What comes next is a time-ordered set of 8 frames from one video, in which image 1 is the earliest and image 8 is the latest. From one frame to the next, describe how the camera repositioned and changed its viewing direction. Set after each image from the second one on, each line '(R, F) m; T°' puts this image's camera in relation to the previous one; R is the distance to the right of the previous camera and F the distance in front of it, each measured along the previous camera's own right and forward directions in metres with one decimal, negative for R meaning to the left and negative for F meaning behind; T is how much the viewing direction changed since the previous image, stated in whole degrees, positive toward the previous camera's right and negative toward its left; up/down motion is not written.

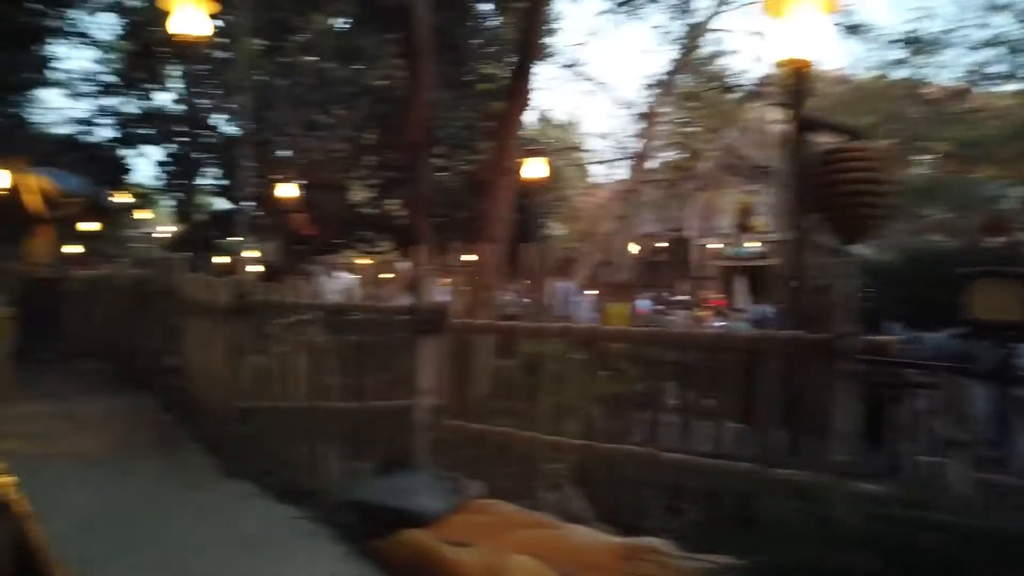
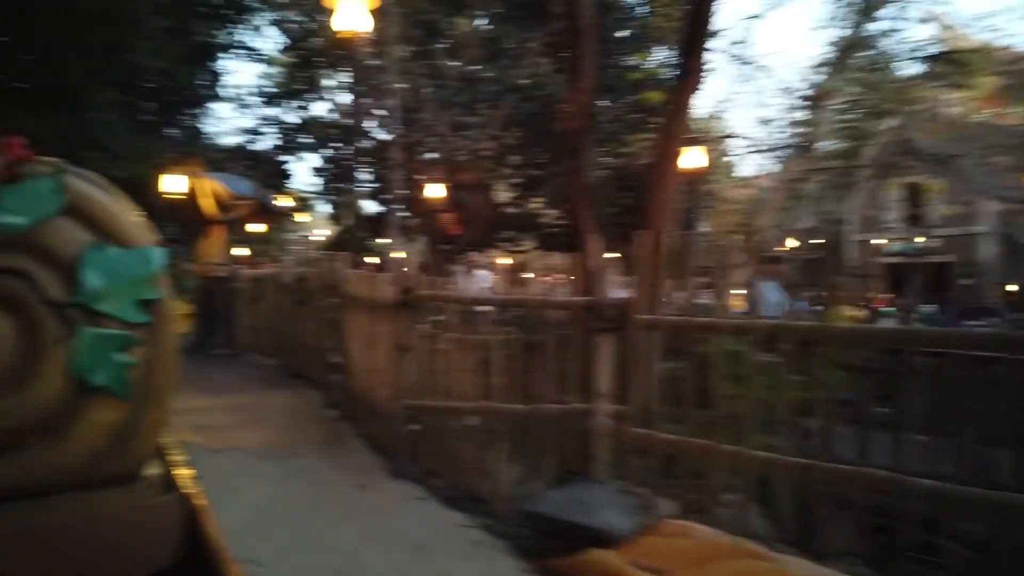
(-0.2, +0.3) m; -10°
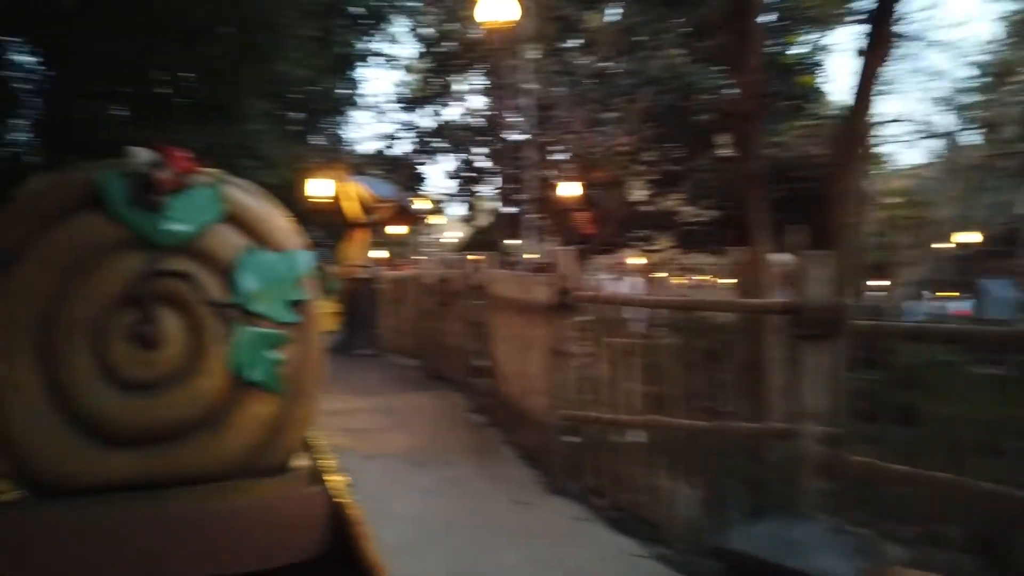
(-0.2, +0.3) m; -10°
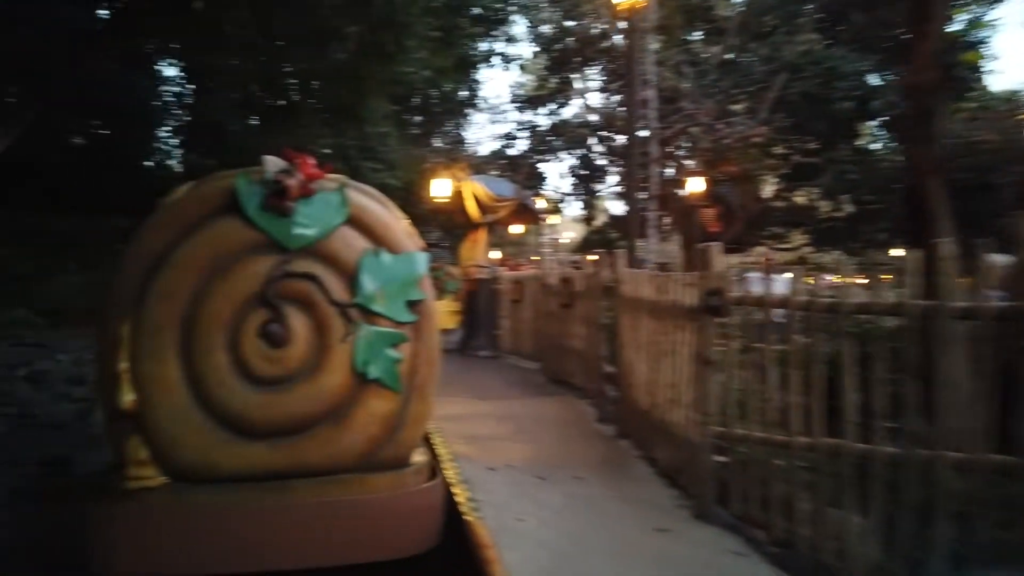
(-0.1, +0.3) m; -9°
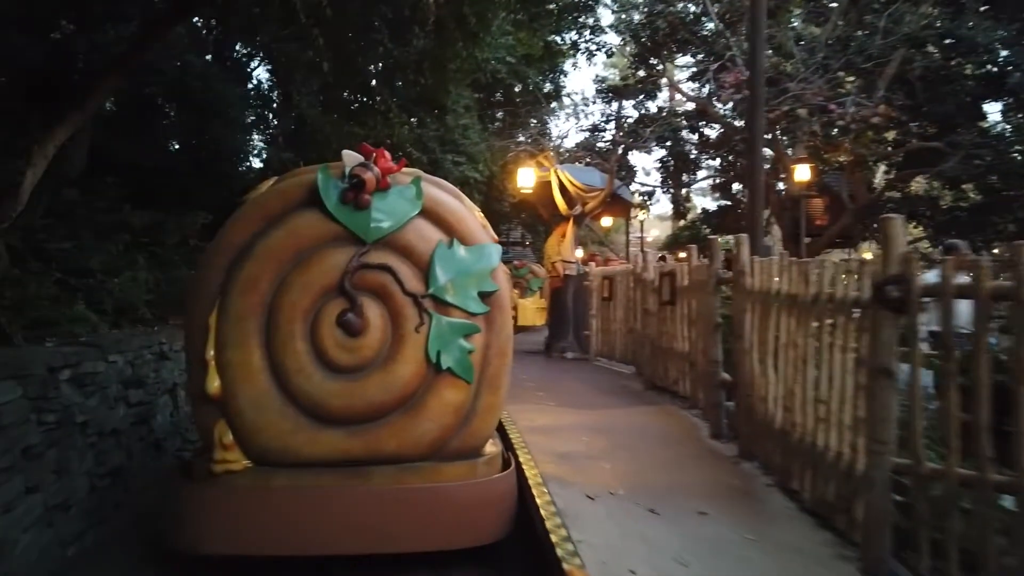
(-0.1, +0.6) m; -6°
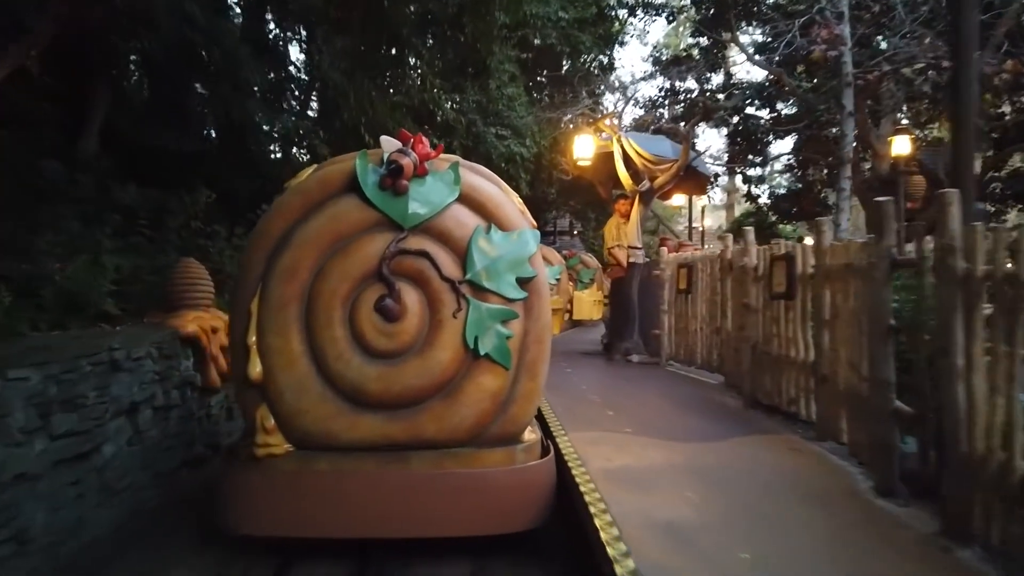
(-0.1, +1.3) m; -3°
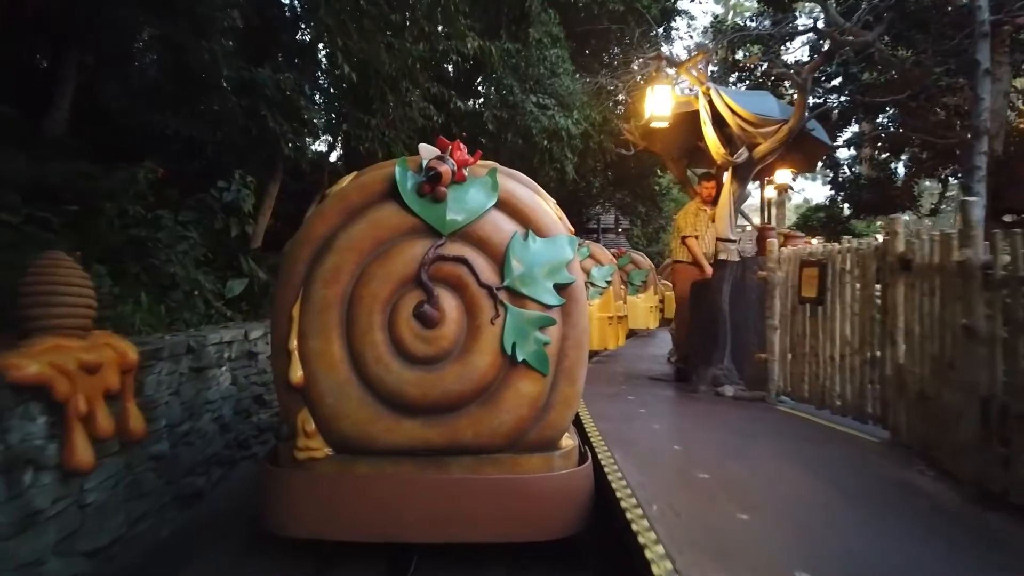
(-0.1, +1.9) m; -3°
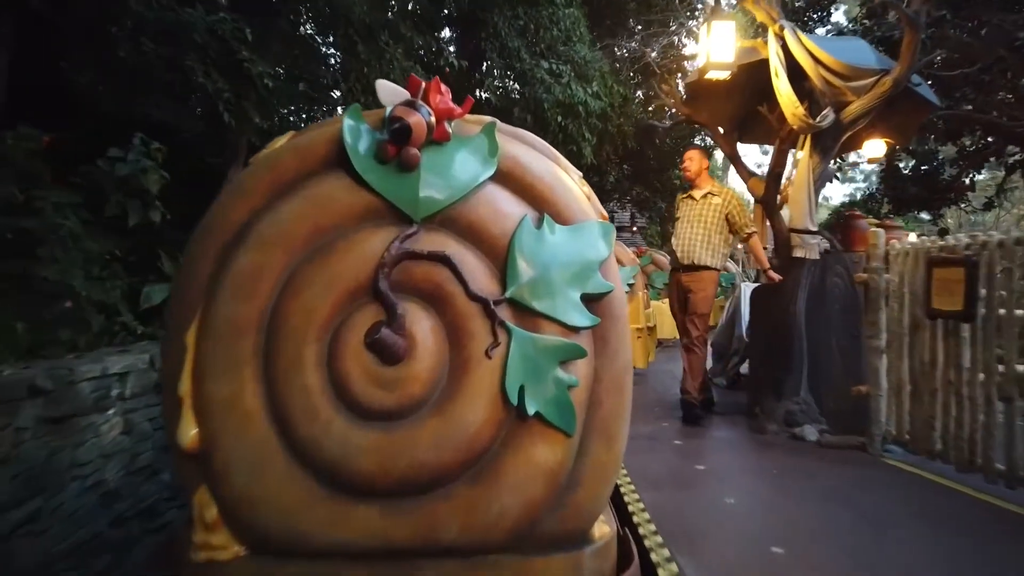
(0.0, +1.3) m; -1°
